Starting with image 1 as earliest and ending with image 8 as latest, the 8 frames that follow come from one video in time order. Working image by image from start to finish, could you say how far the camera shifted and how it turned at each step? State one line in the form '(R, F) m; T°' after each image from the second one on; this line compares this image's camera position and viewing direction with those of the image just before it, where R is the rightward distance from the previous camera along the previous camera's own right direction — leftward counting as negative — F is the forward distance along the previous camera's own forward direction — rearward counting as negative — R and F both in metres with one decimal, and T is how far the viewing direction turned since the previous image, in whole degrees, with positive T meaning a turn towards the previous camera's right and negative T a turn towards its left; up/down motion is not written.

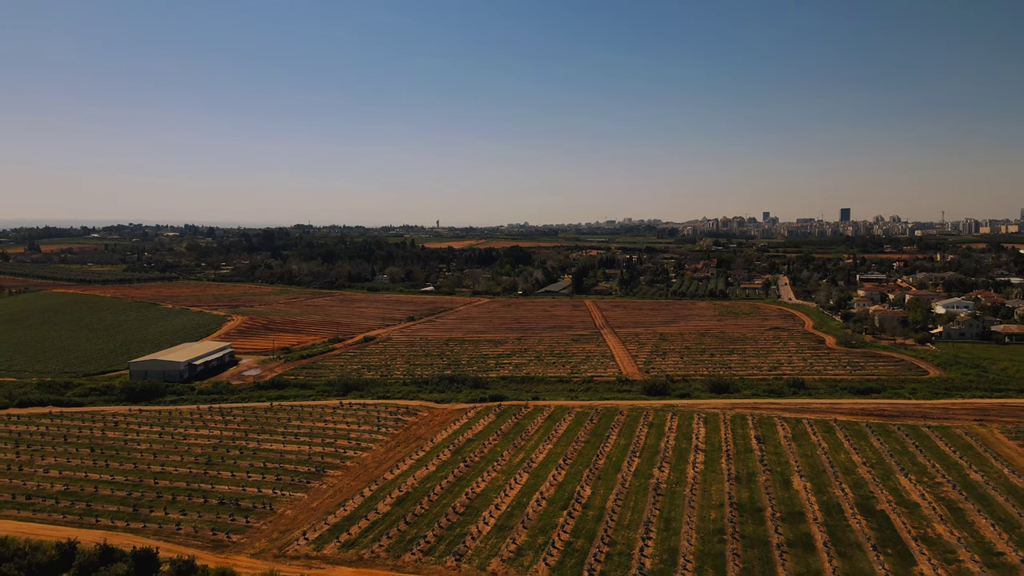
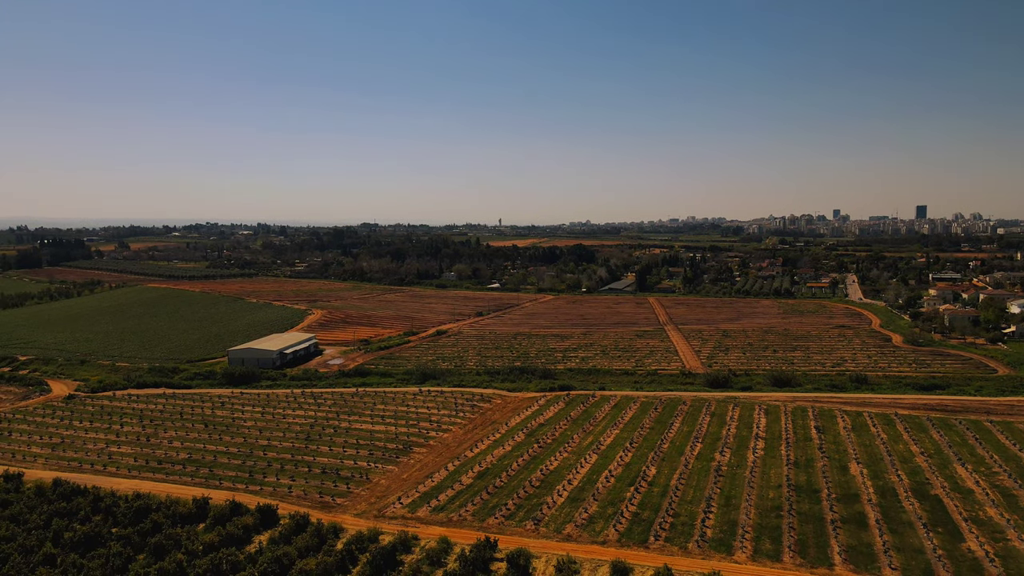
(-0.3, -1.9) m; -5°
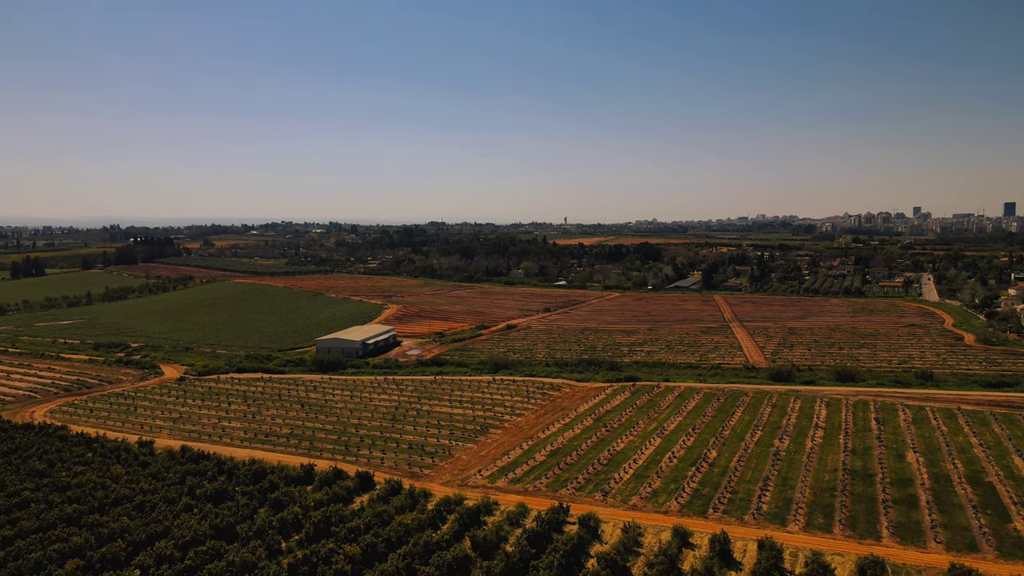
(-0.2, -2.0) m; -5°
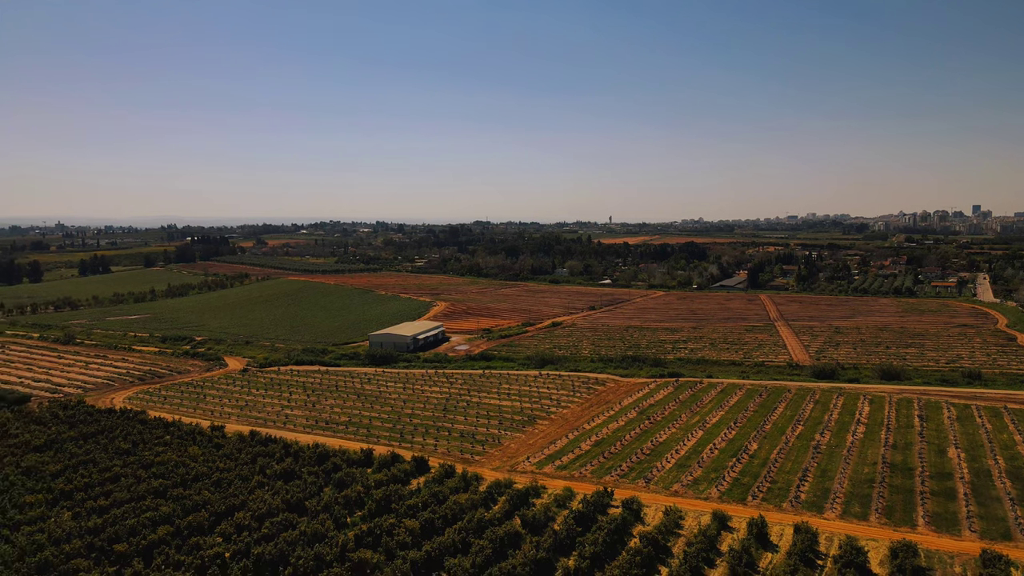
(-0.1, -1.2) m; -3°
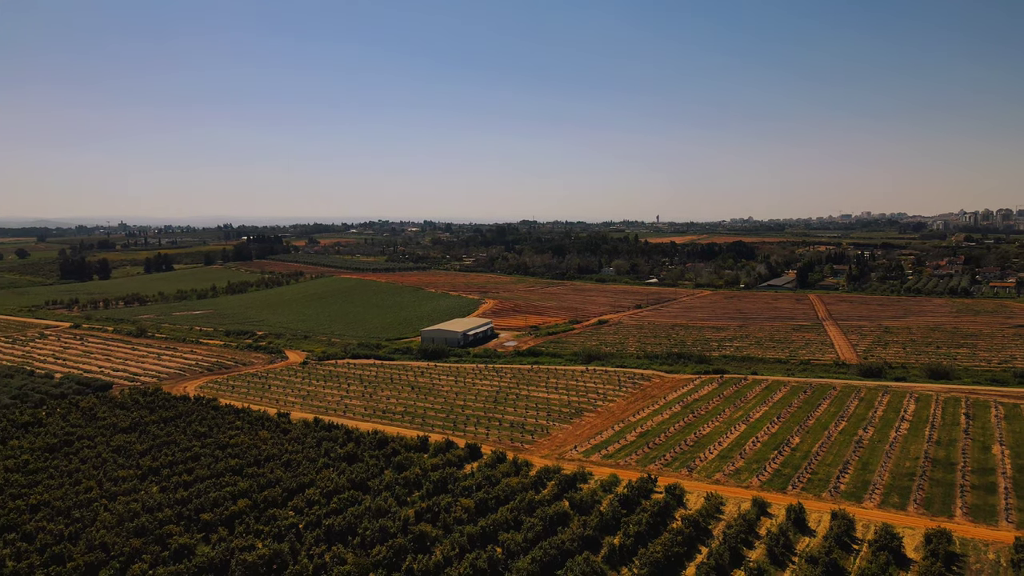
(-0.1, -1.2) m; -4°
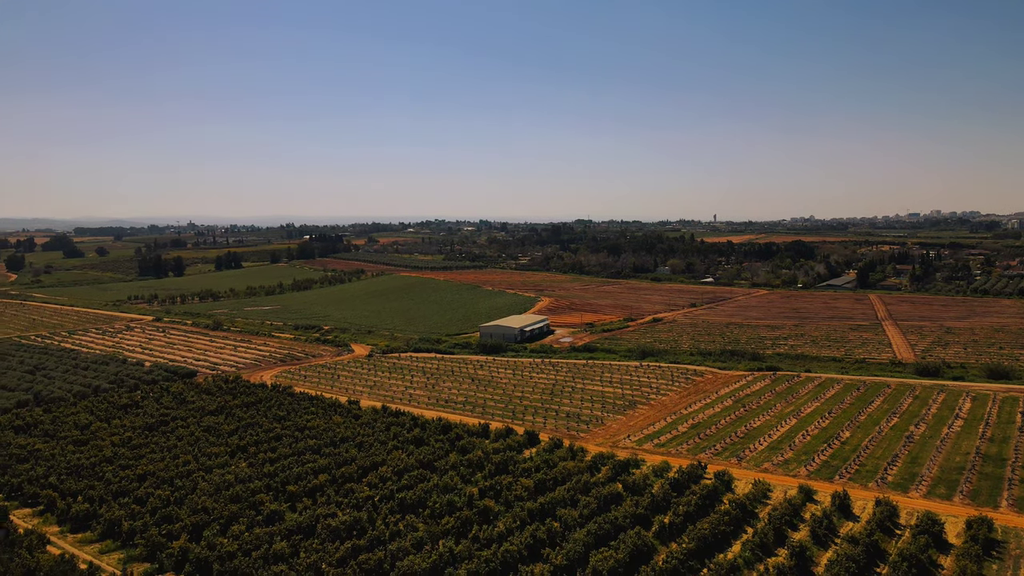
(-0.1, -1.4) m; -4°
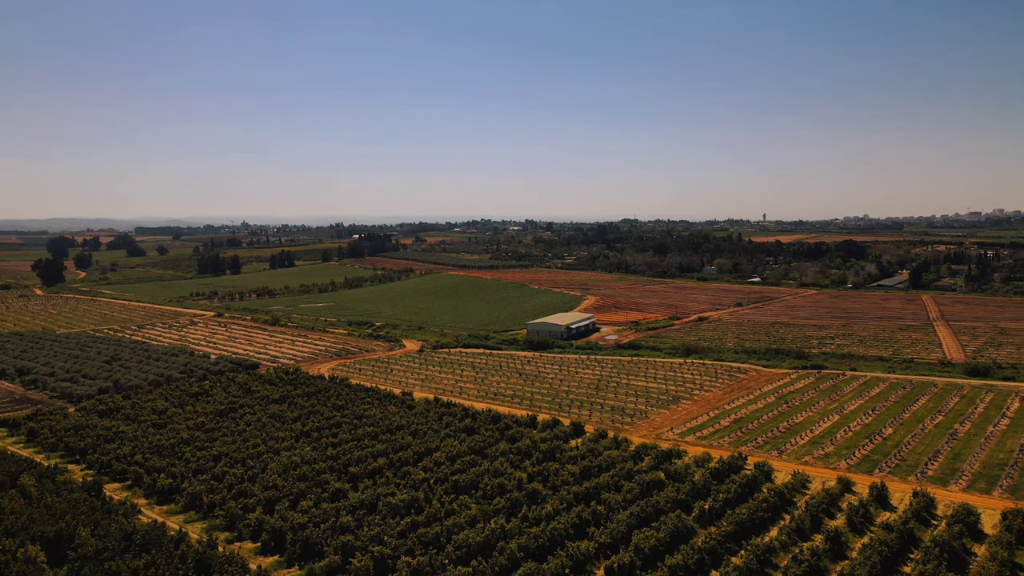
(-0.1, -1.1) m; -4°
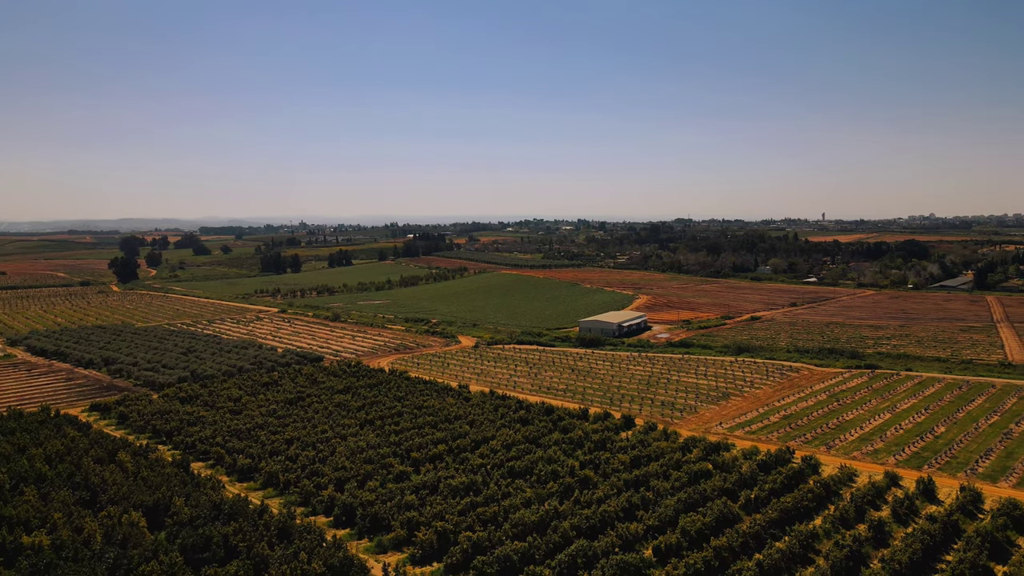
(-0.1, -1.1) m; -4°
